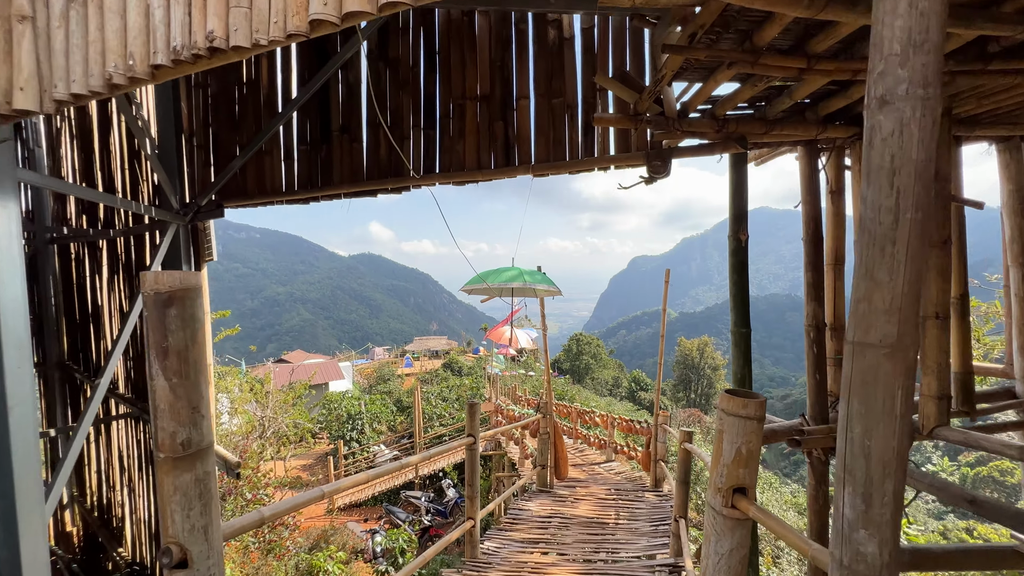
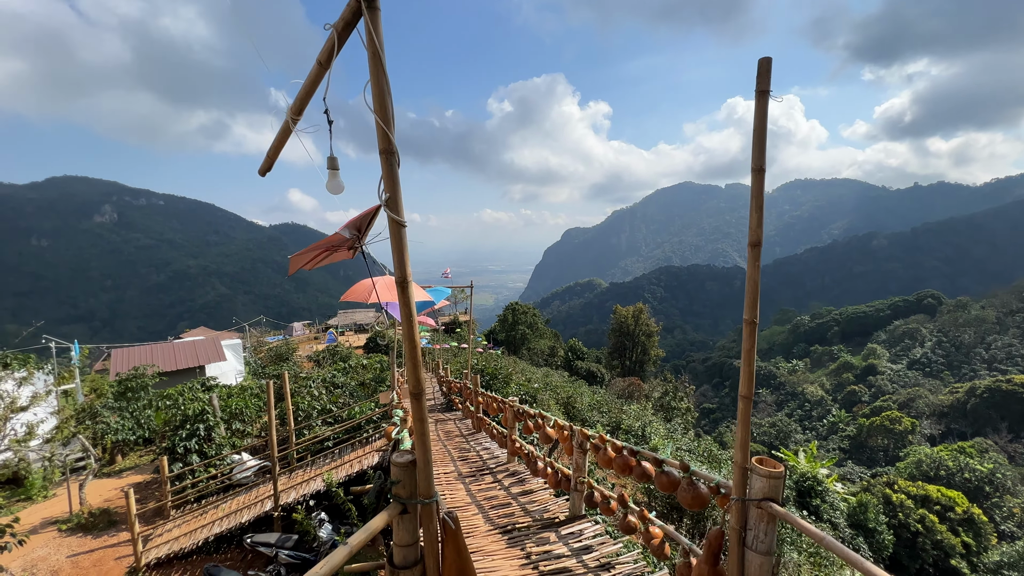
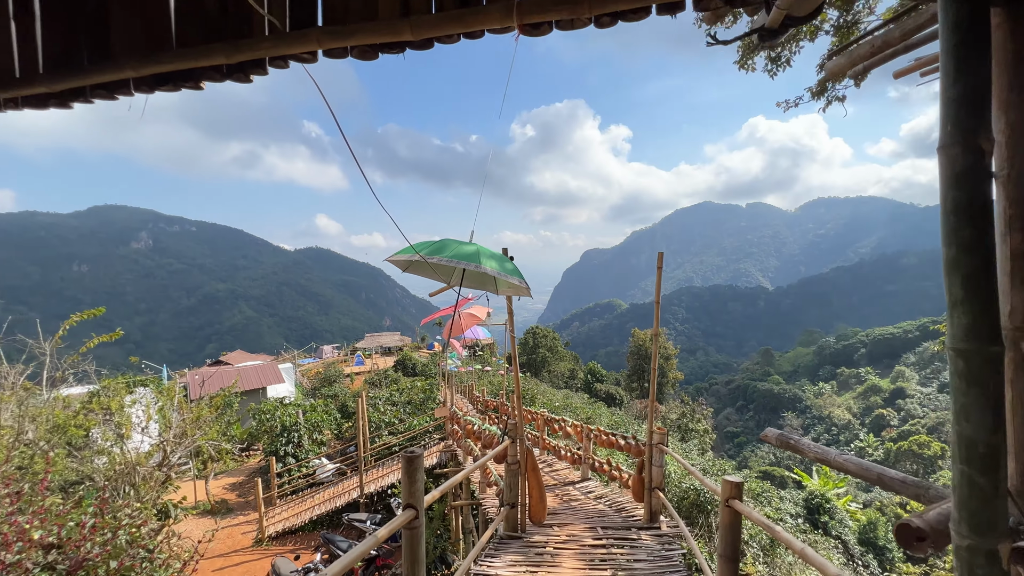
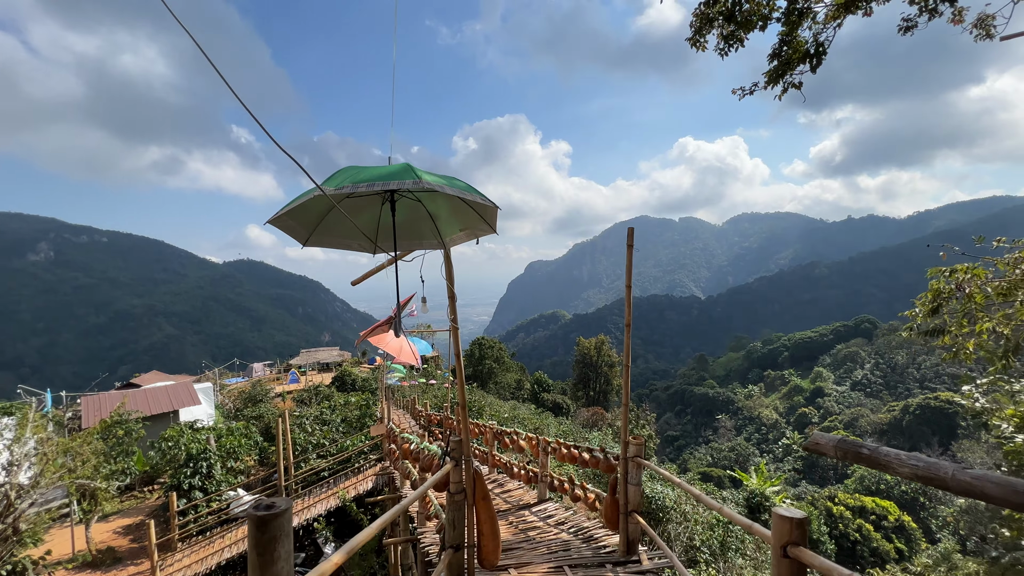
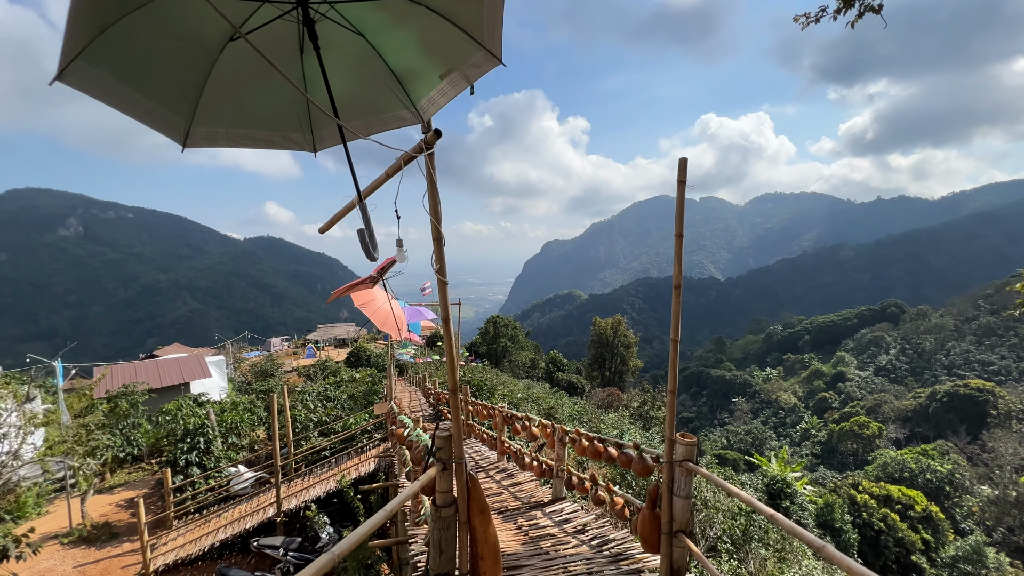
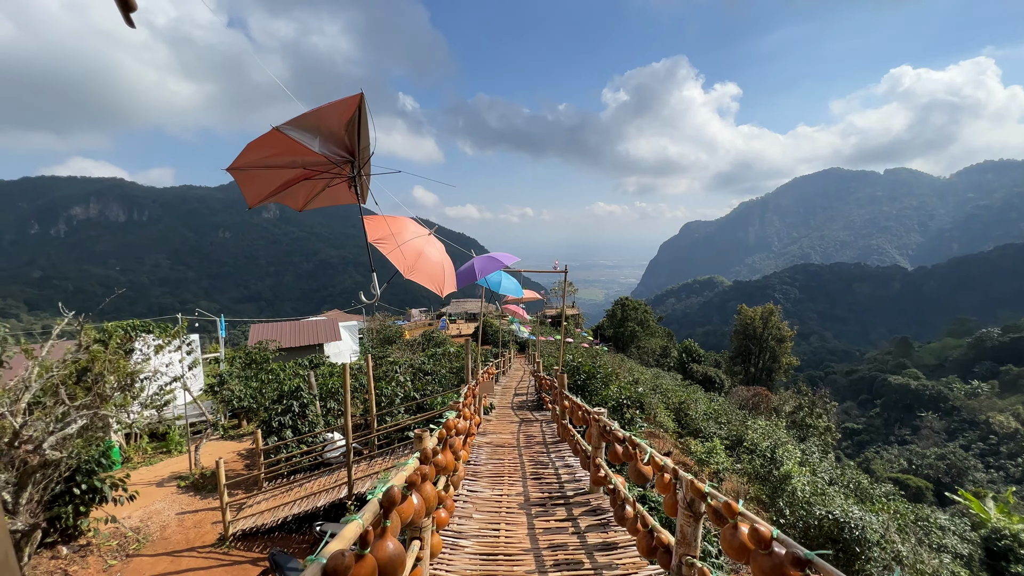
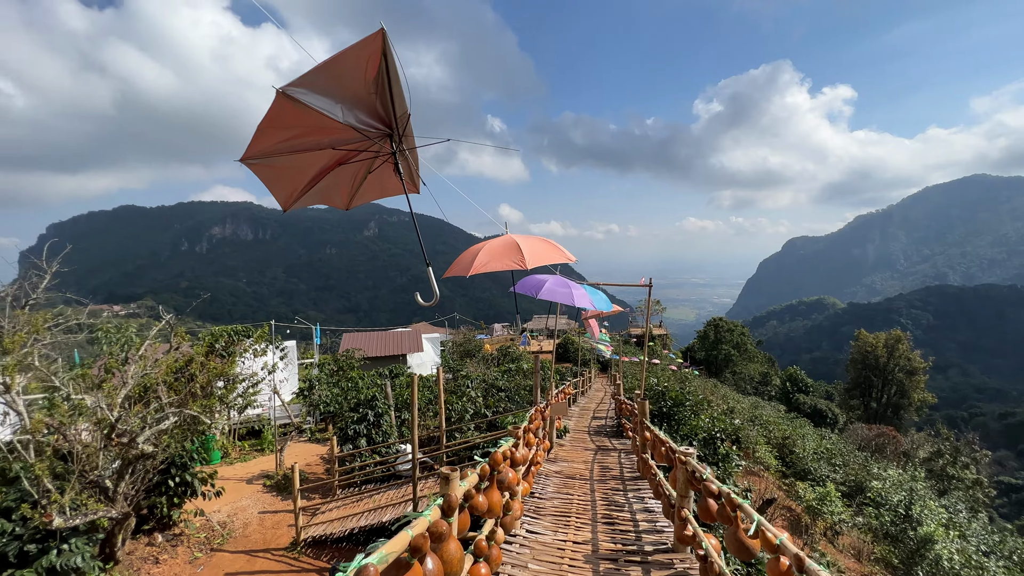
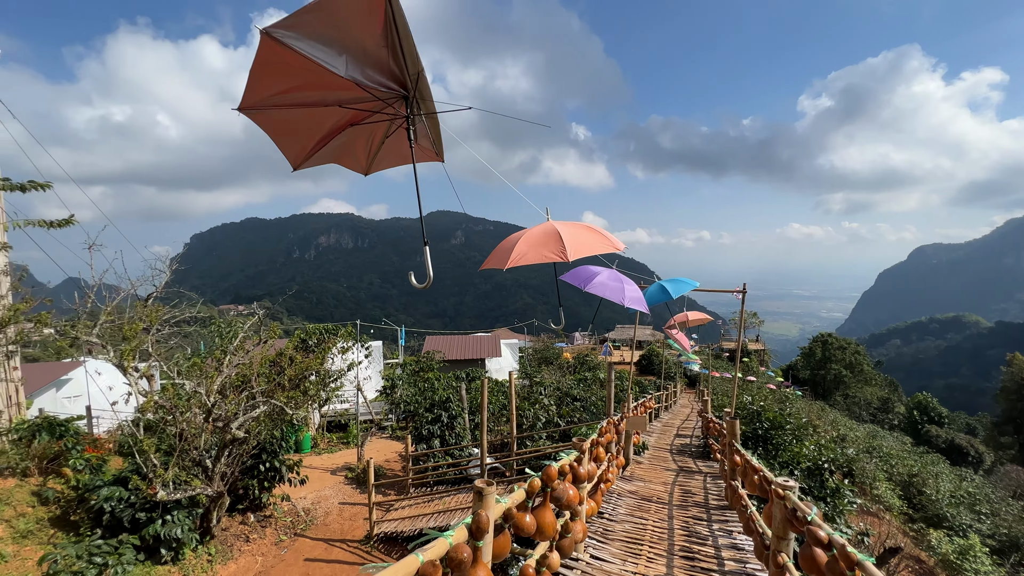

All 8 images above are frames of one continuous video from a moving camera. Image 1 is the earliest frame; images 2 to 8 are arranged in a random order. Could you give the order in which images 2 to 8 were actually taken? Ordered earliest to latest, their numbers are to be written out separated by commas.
3, 4, 5, 2, 6, 7, 8
